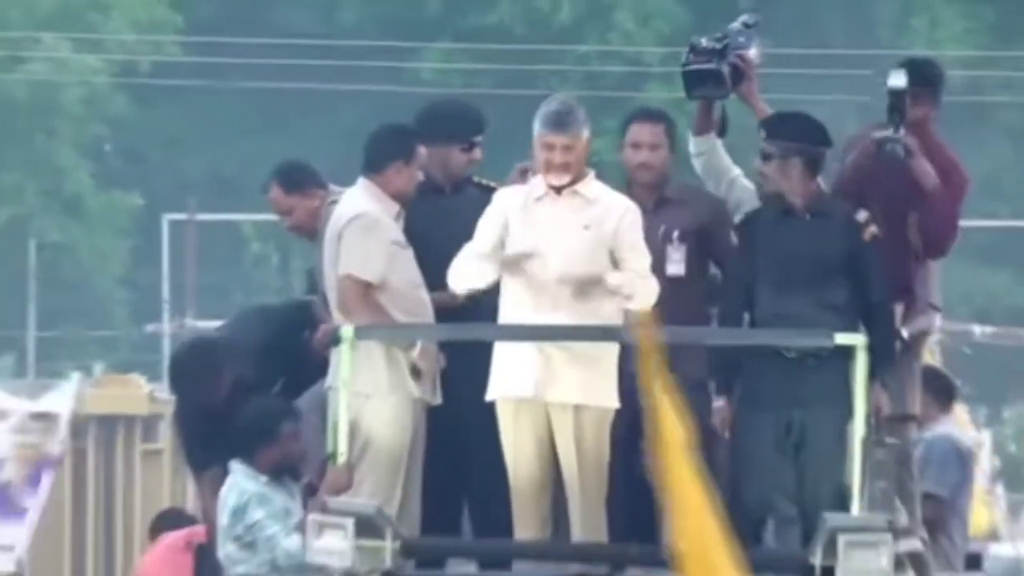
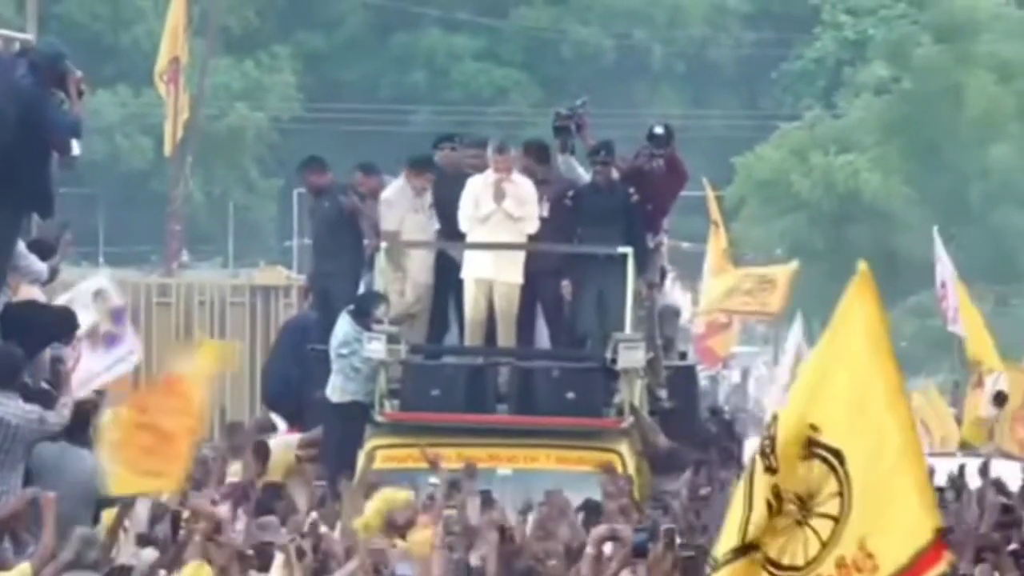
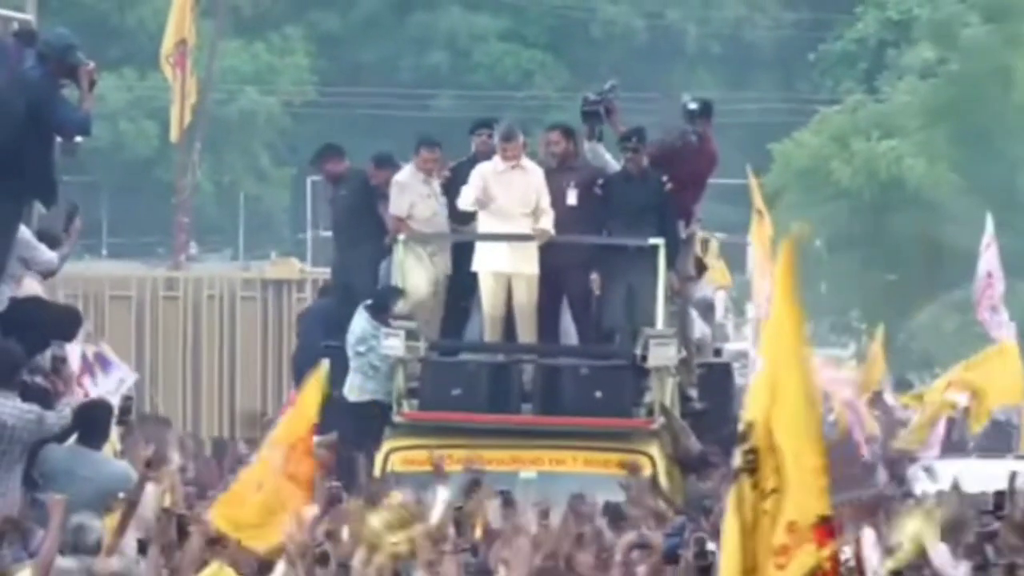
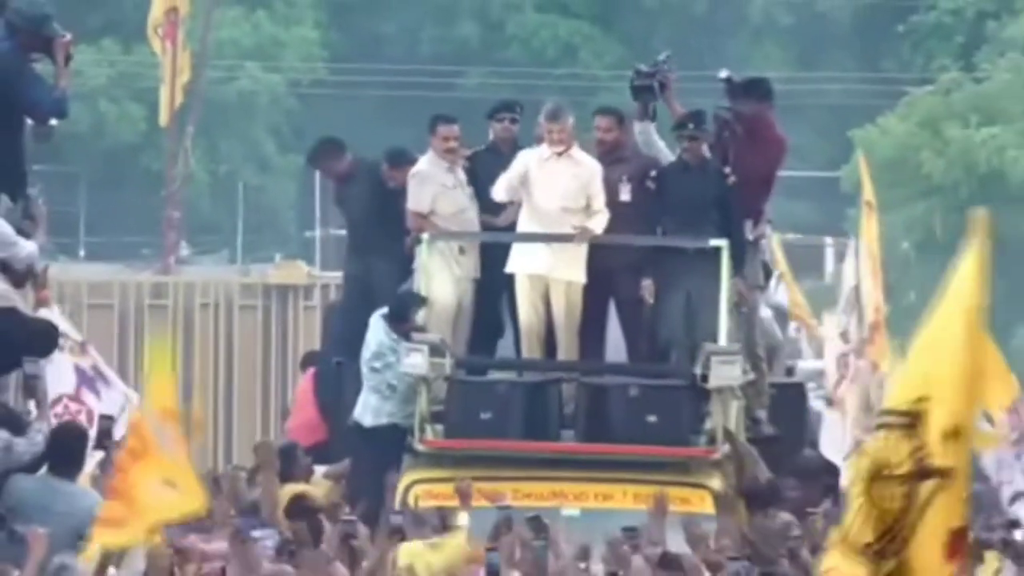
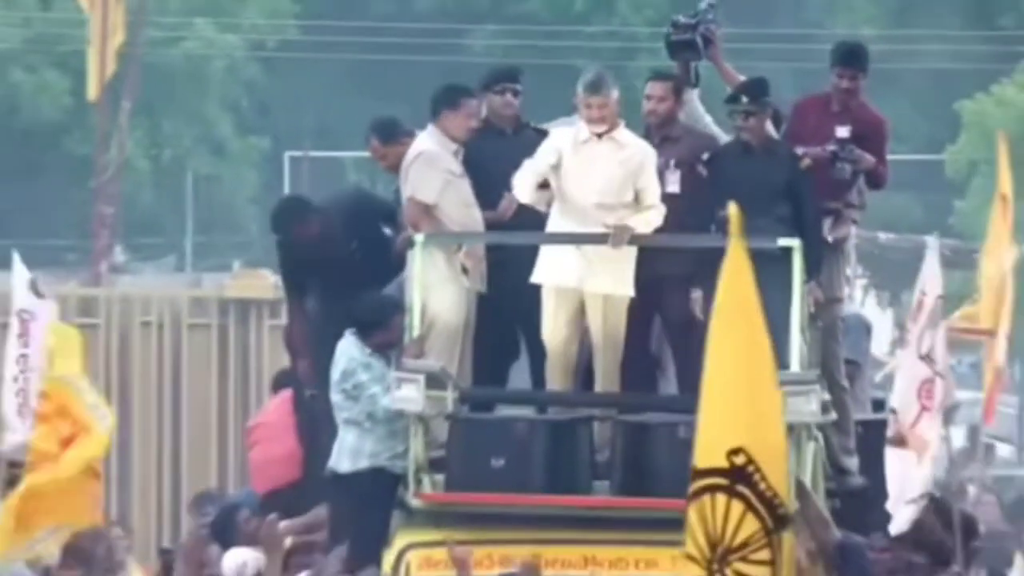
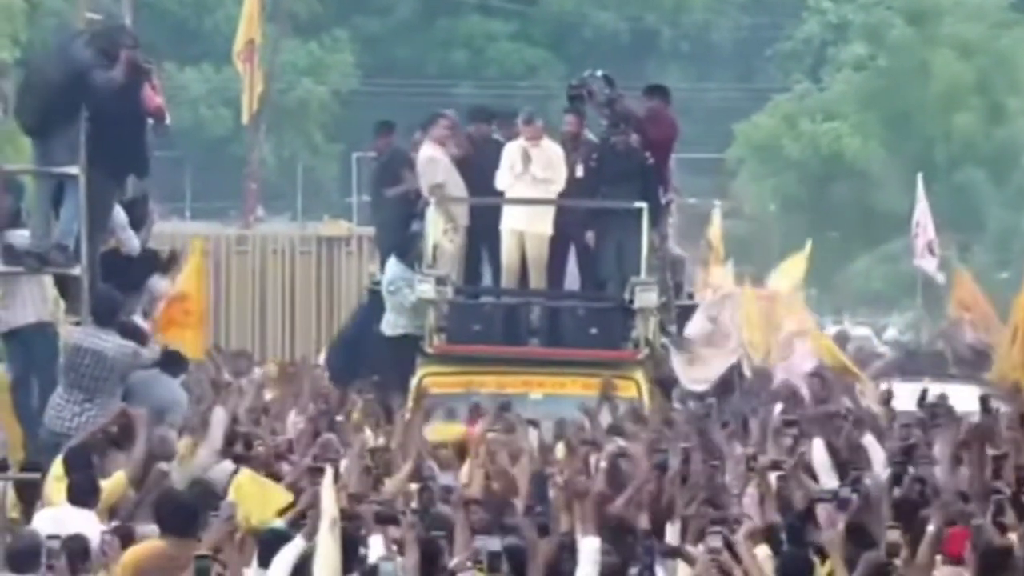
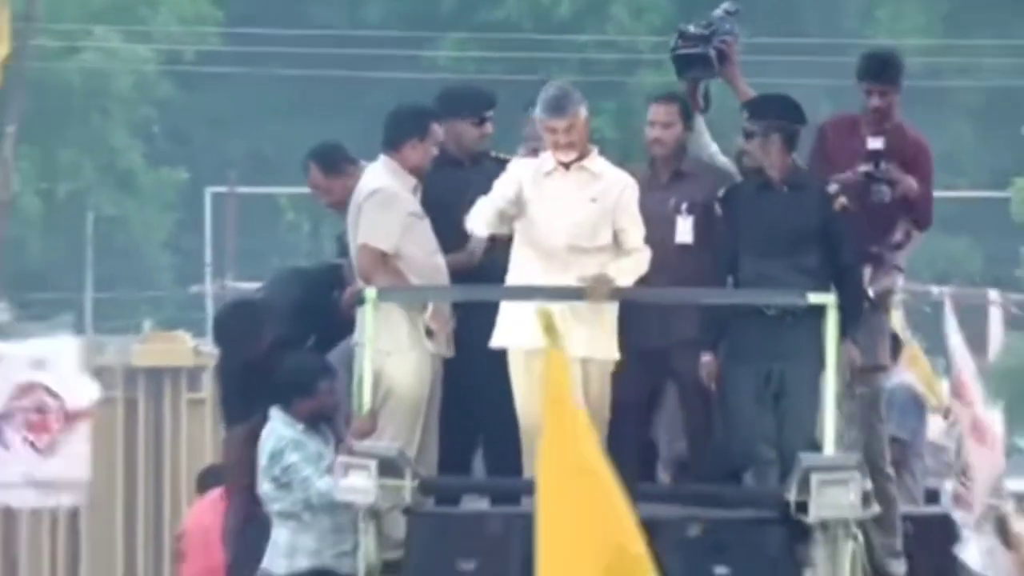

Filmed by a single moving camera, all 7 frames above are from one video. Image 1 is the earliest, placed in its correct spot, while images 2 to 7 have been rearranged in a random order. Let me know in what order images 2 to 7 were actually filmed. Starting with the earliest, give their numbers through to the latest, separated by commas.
7, 5, 4, 3, 2, 6
